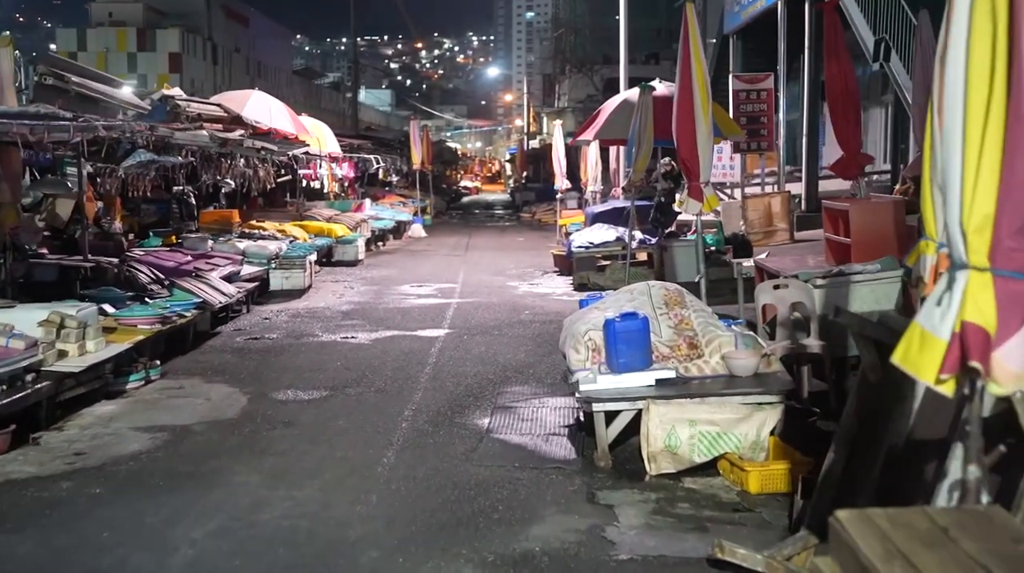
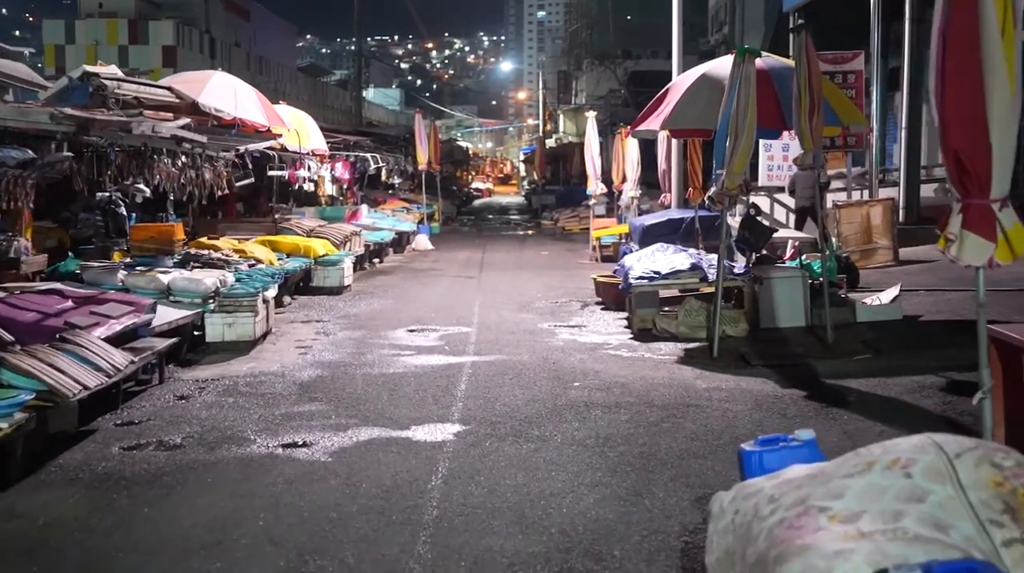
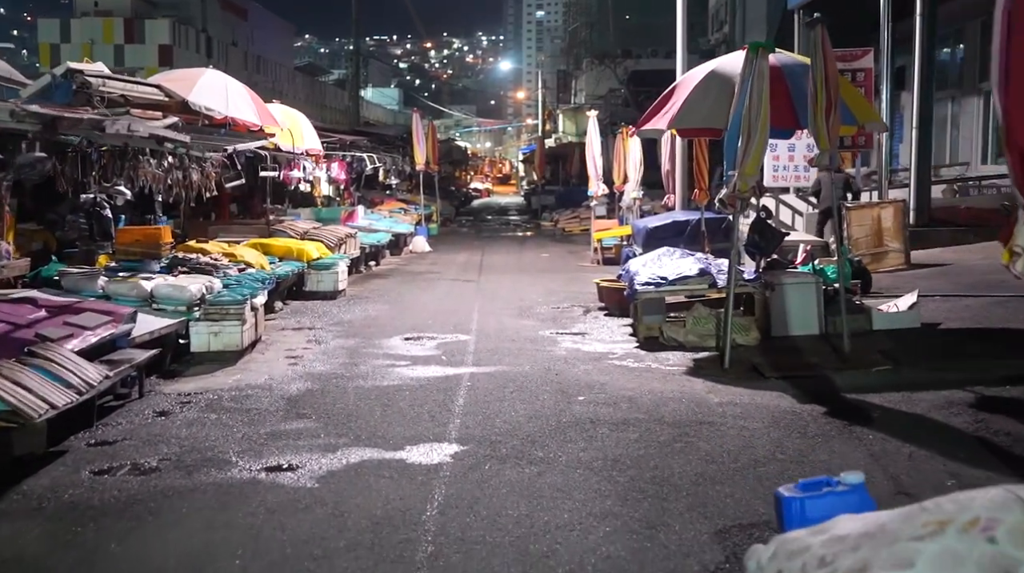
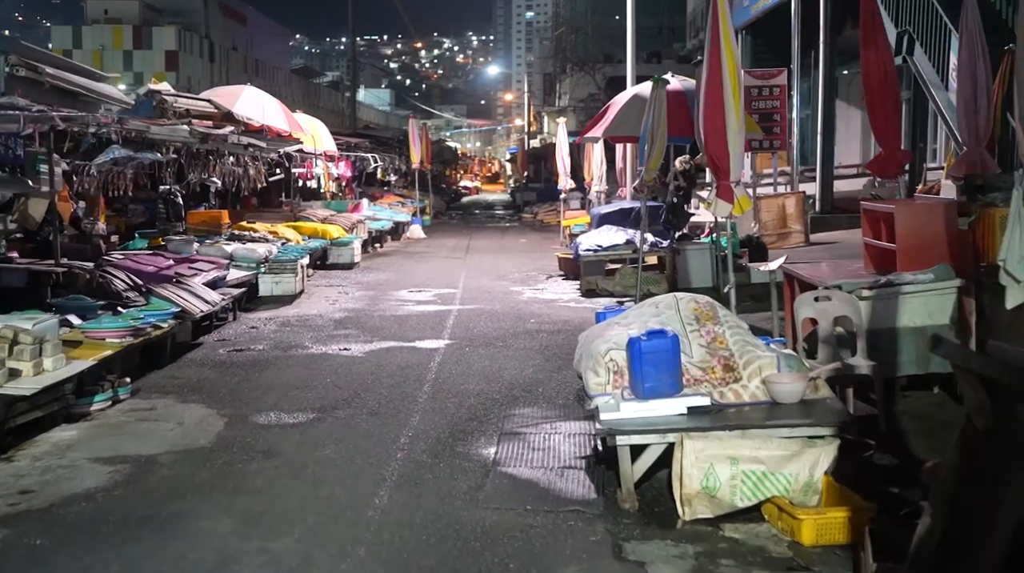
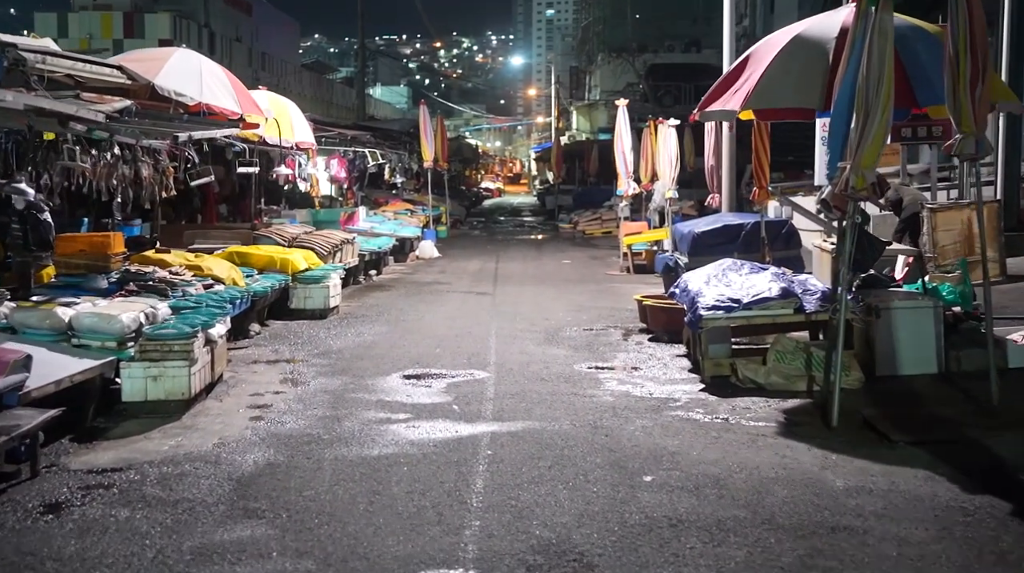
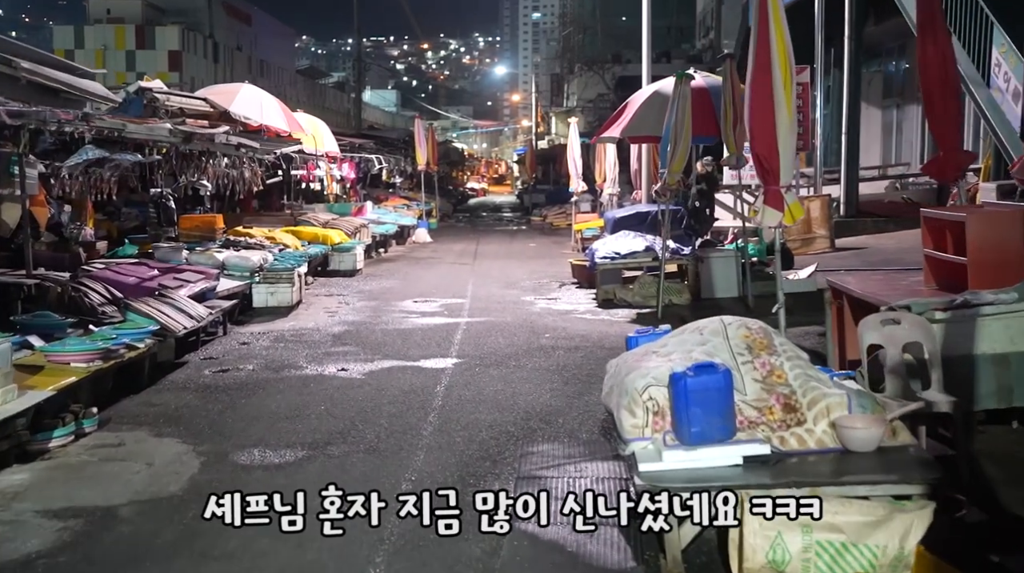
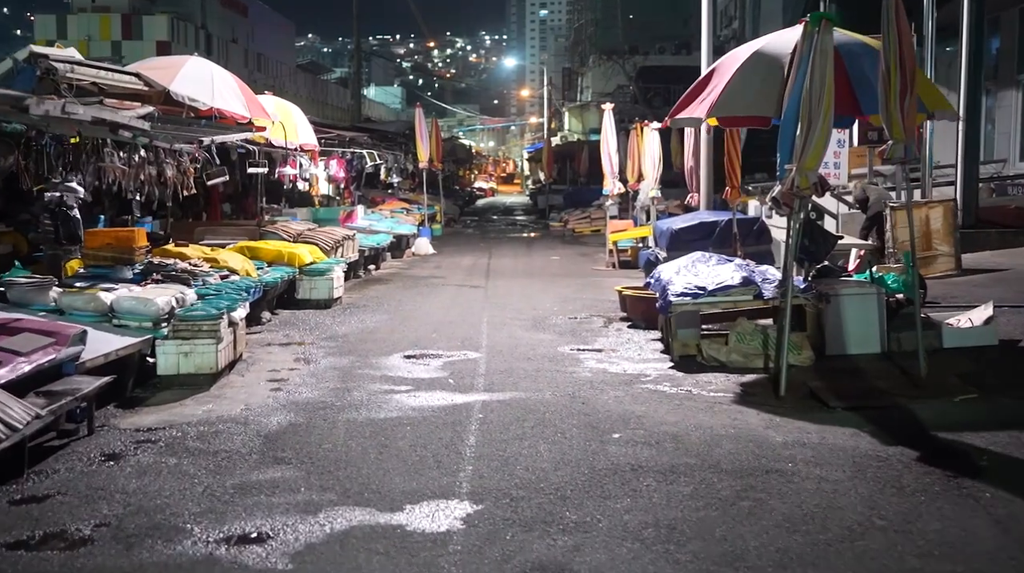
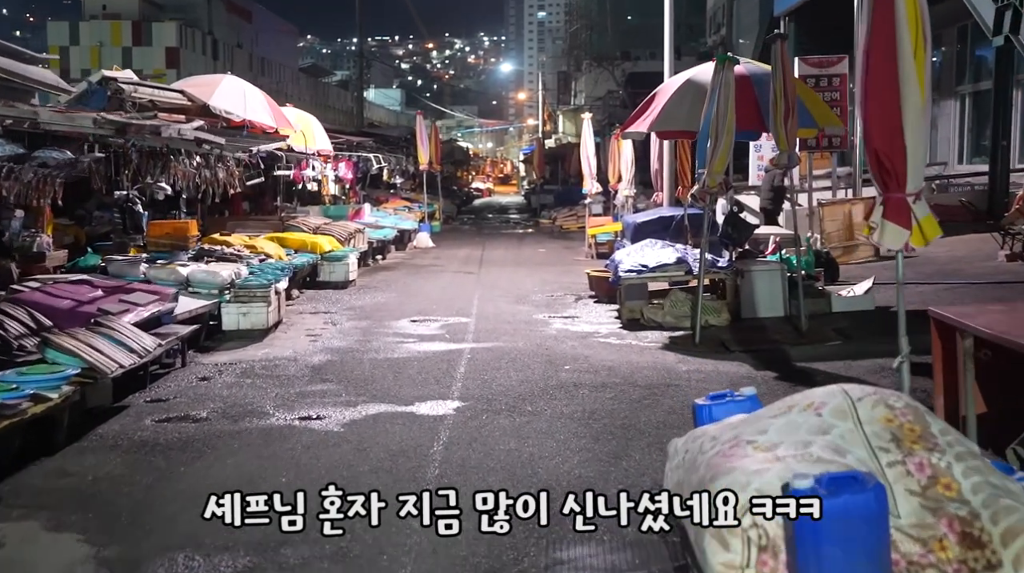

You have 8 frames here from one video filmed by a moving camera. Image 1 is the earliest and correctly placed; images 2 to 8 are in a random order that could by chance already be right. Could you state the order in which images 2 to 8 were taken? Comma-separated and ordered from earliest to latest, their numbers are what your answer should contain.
4, 6, 8, 2, 3, 7, 5
